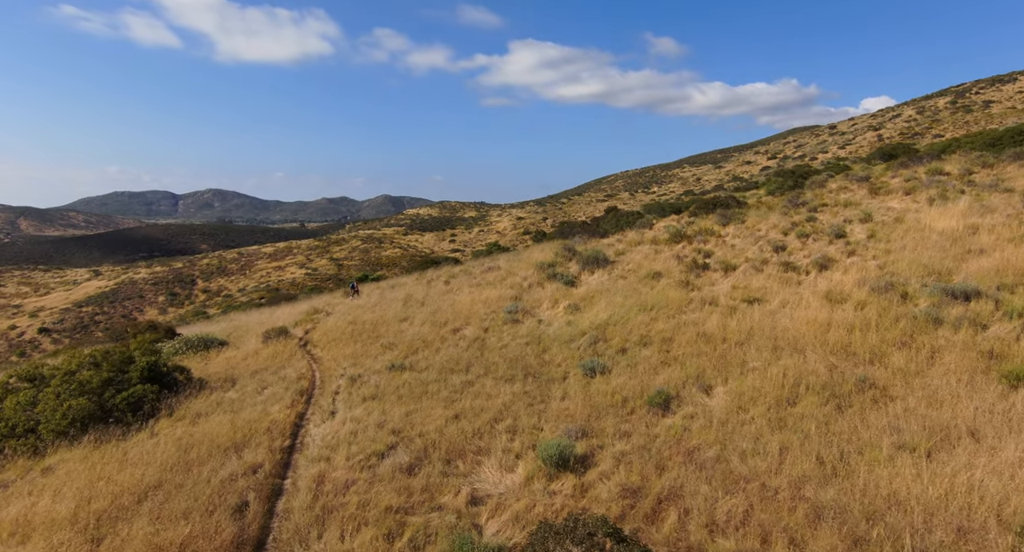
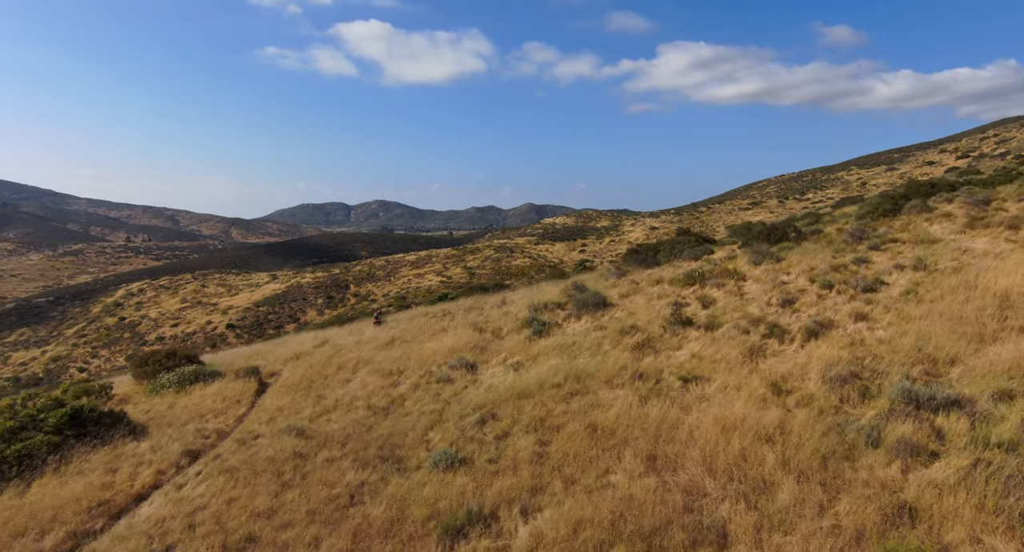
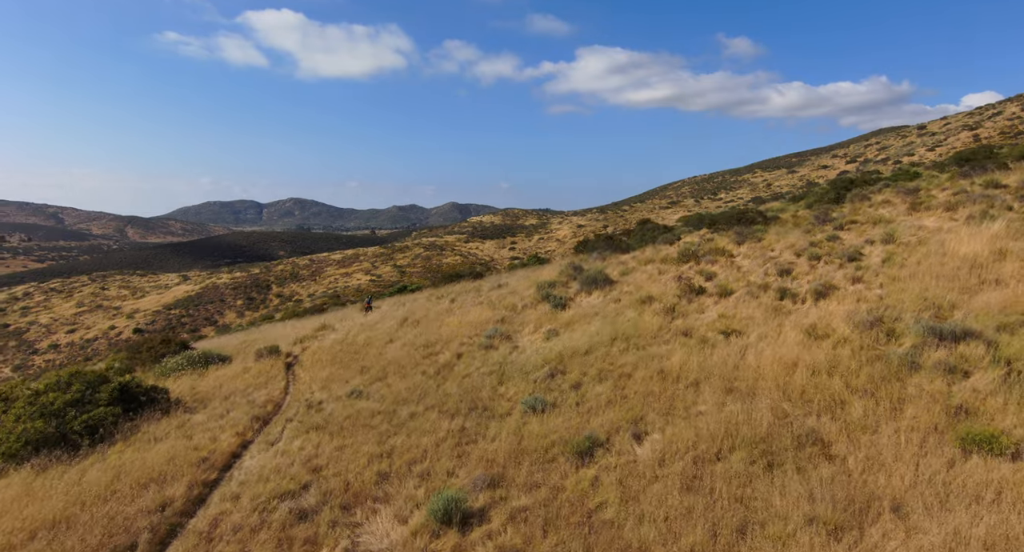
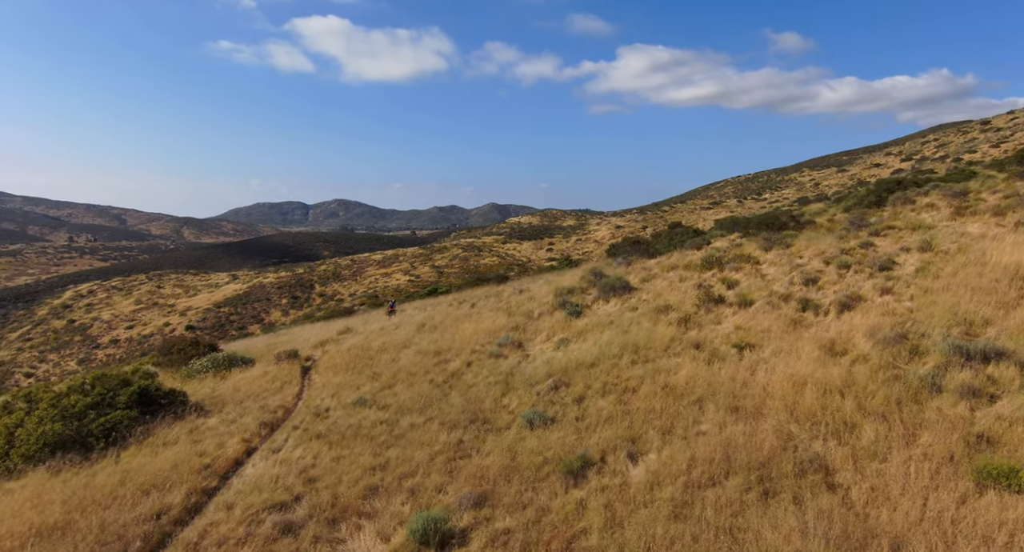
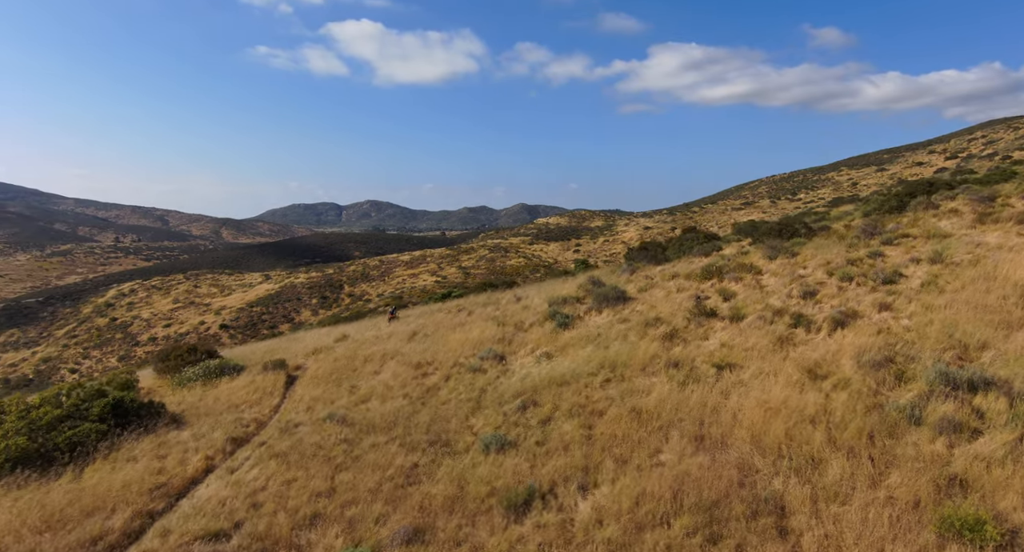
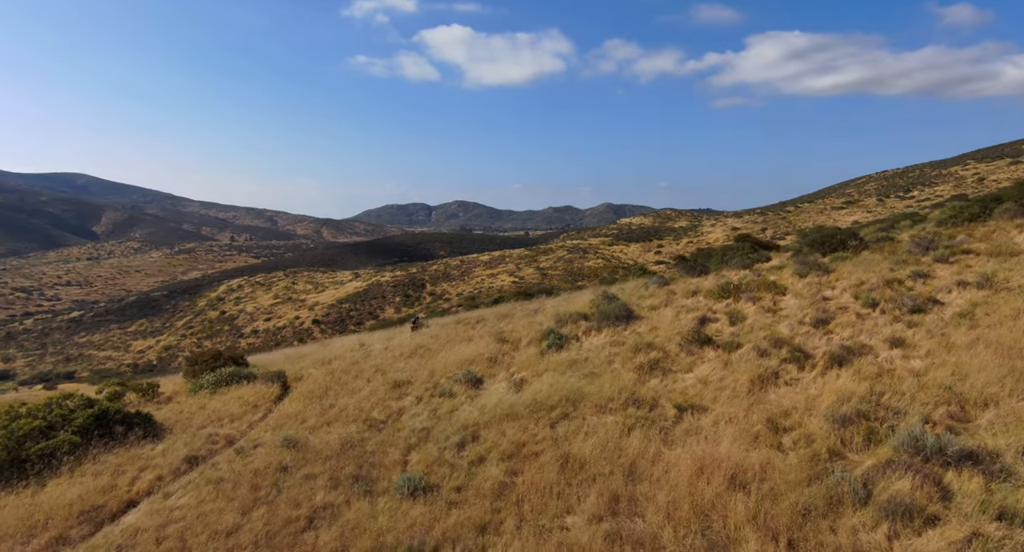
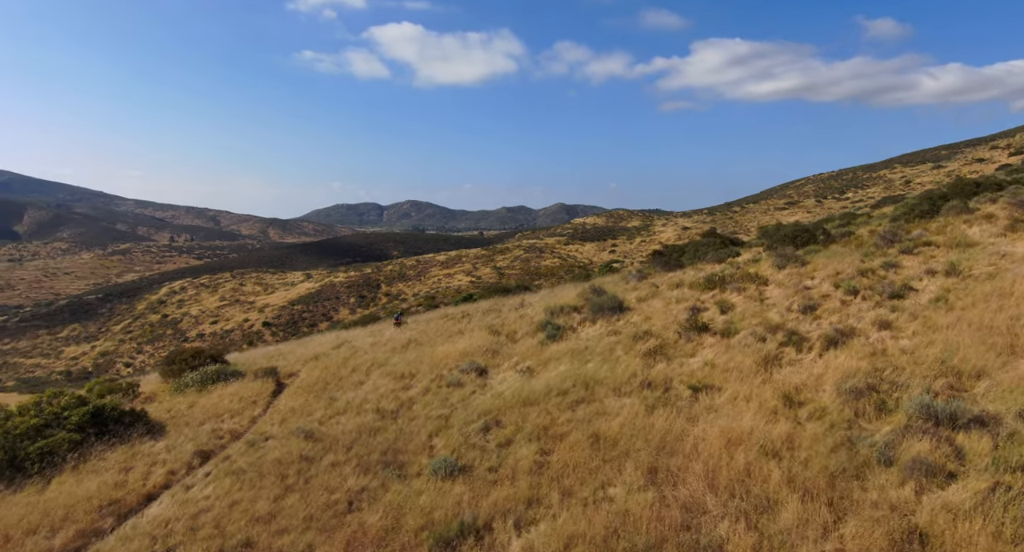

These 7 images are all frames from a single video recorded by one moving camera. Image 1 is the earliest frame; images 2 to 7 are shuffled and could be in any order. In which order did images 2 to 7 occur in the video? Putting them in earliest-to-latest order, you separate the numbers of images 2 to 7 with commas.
3, 4, 5, 2, 7, 6
